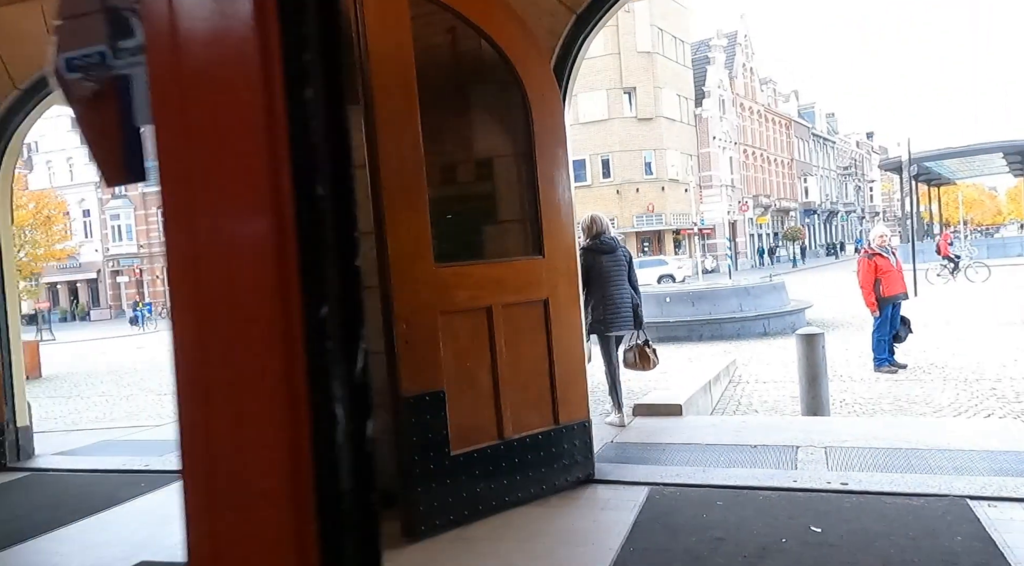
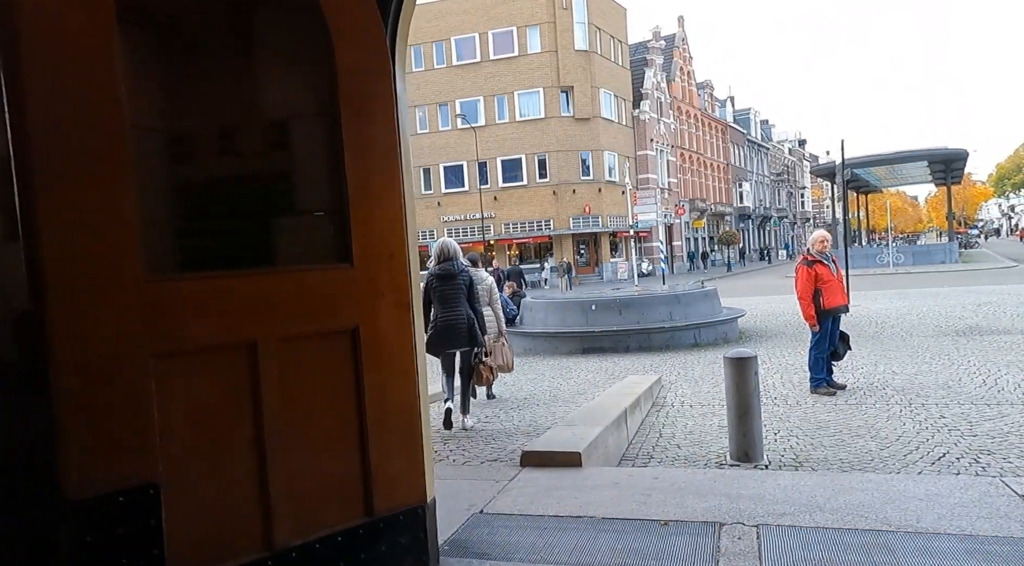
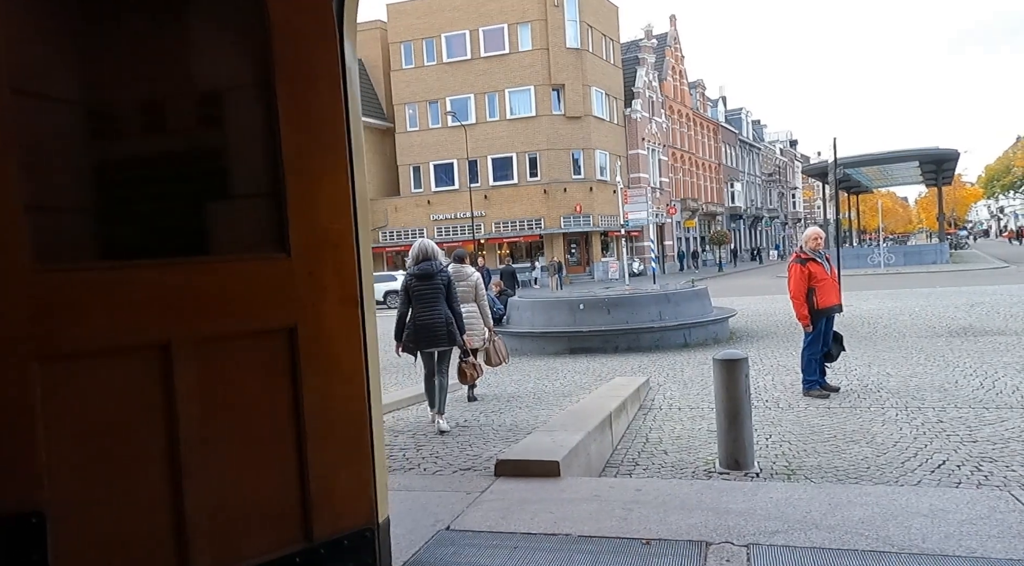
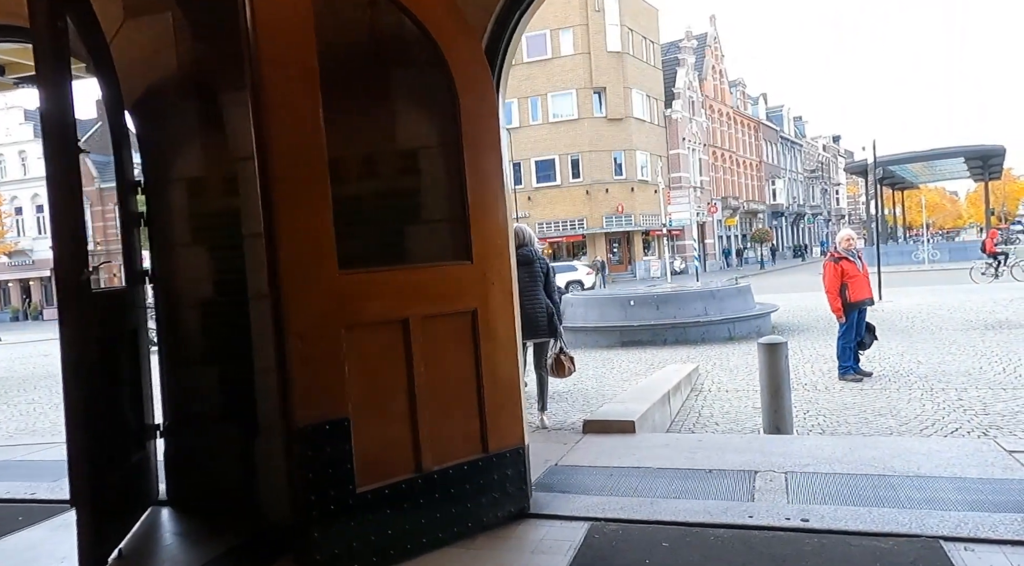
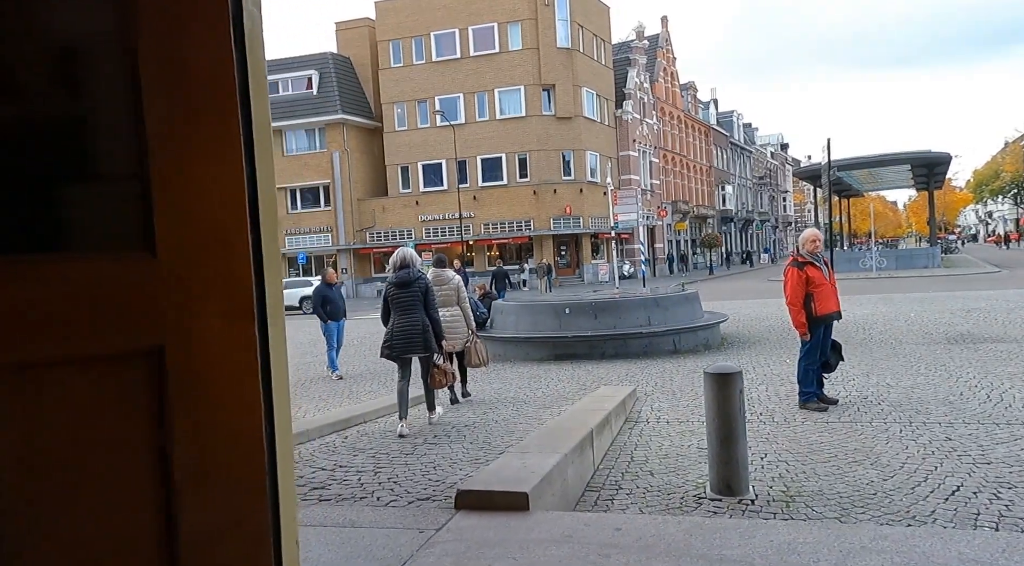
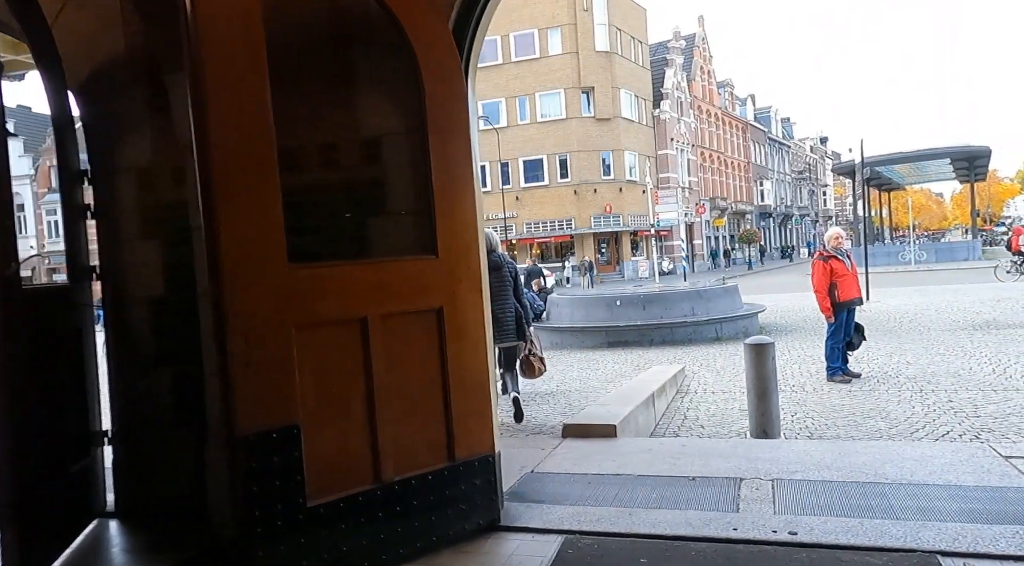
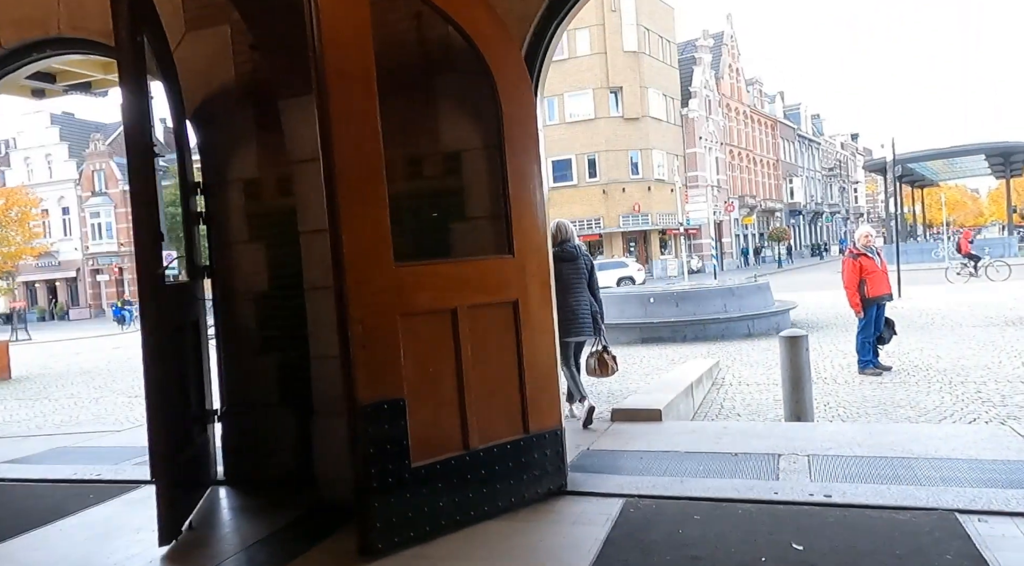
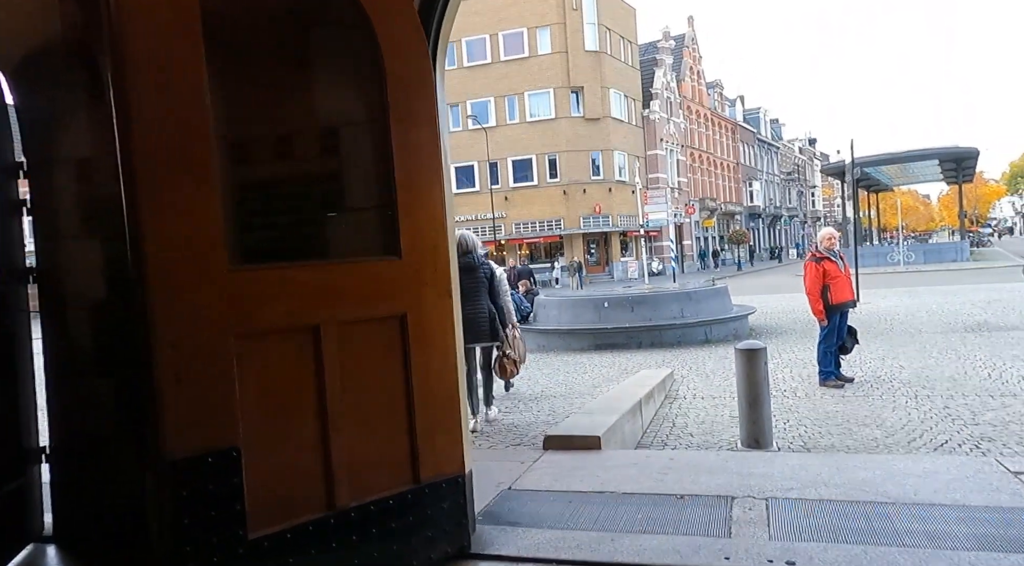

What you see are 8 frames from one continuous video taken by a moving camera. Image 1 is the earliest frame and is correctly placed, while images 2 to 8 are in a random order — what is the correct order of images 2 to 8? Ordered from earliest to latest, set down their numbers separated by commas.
7, 4, 6, 8, 2, 3, 5
